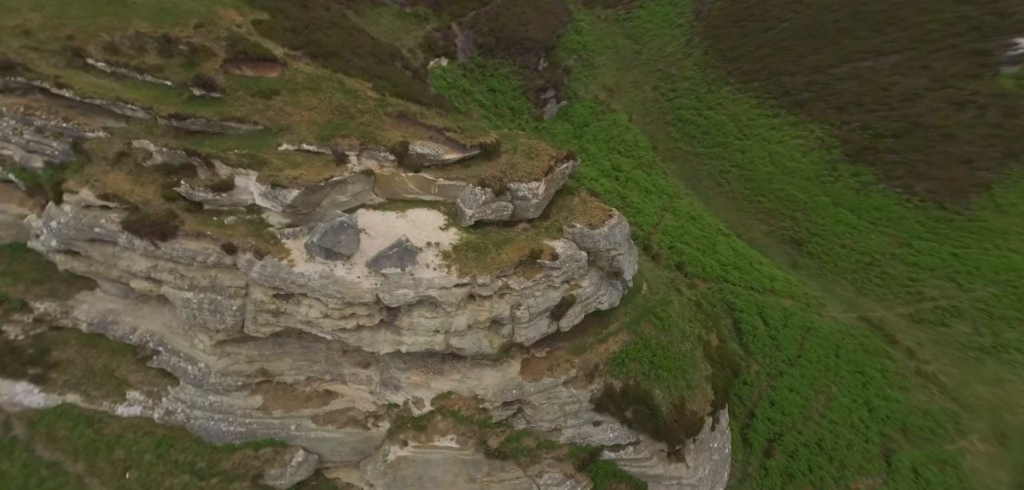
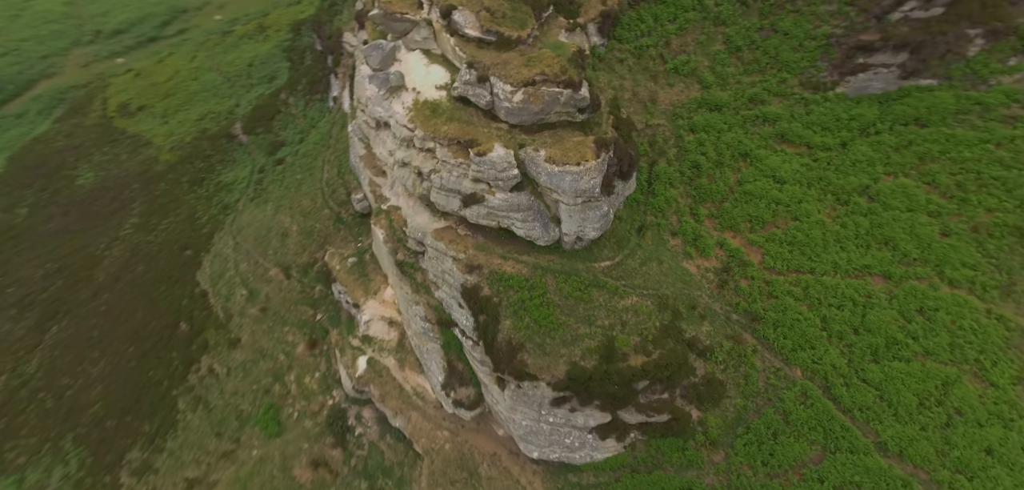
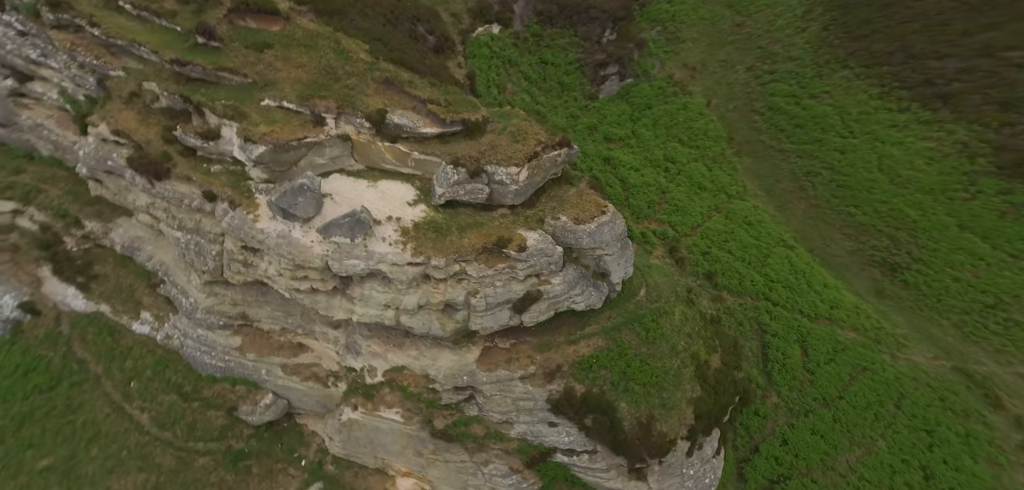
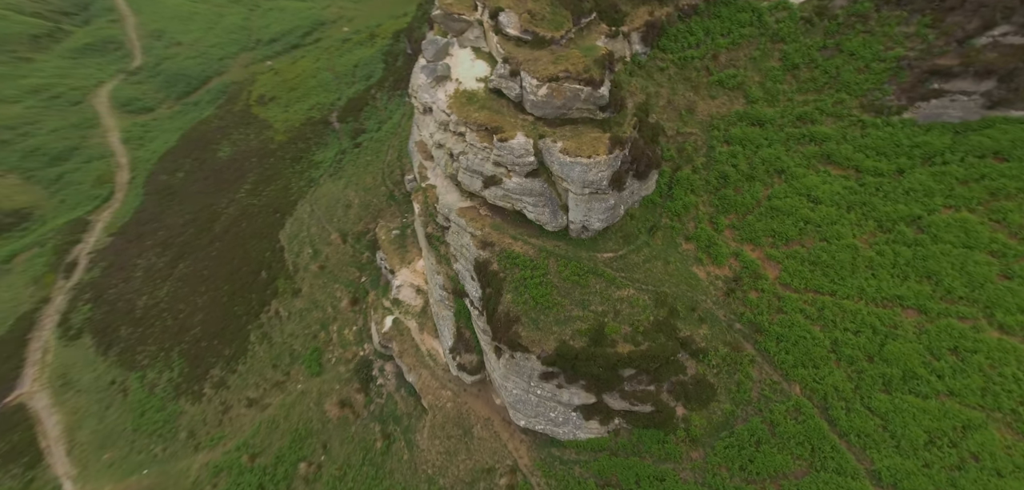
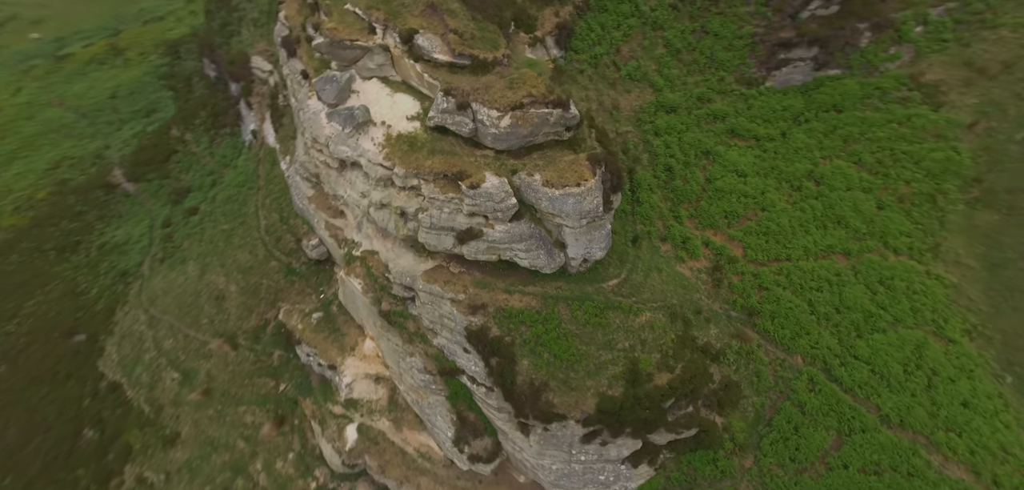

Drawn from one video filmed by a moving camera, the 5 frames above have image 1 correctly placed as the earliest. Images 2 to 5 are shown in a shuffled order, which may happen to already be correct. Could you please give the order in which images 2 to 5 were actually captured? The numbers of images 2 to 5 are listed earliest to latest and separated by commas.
3, 5, 2, 4
